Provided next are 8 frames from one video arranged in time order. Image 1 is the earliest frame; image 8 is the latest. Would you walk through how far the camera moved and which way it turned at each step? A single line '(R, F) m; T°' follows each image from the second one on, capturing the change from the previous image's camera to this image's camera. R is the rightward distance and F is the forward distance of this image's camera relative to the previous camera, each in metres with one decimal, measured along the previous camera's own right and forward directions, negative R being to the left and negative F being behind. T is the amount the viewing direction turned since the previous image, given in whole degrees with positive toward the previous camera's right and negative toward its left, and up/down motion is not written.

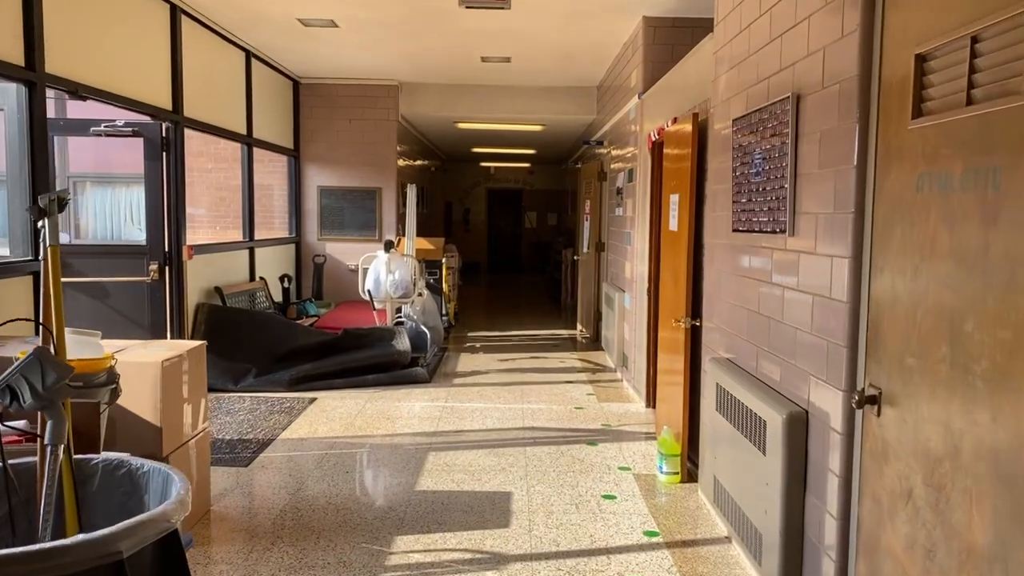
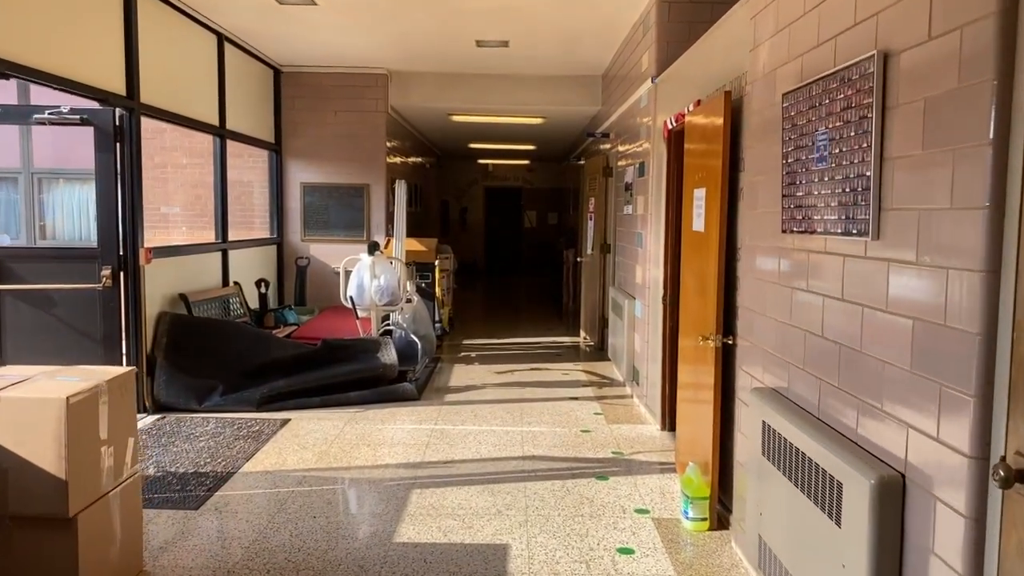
(0.0, +0.6) m; 0°
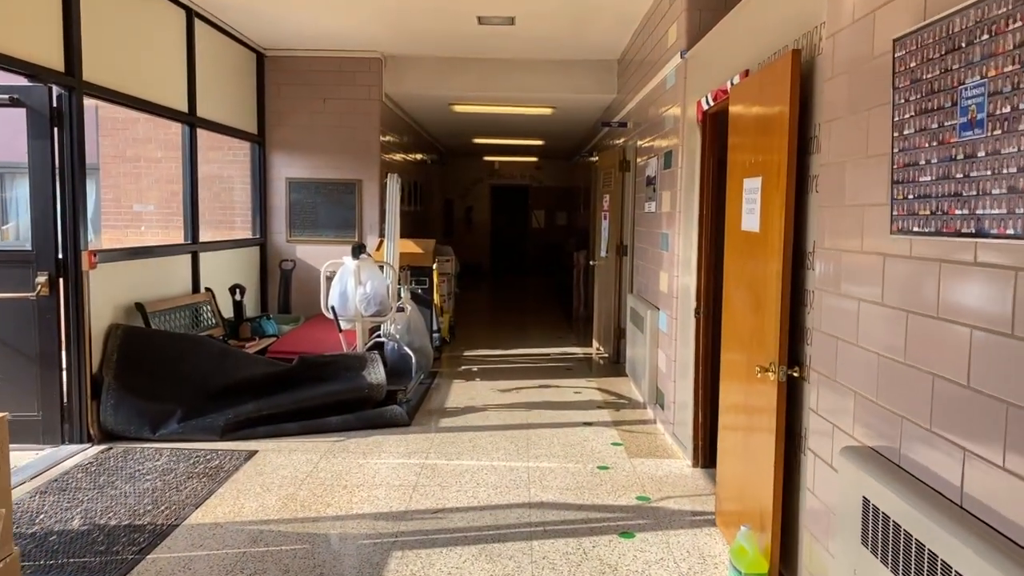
(0.0, +0.7) m; 0°
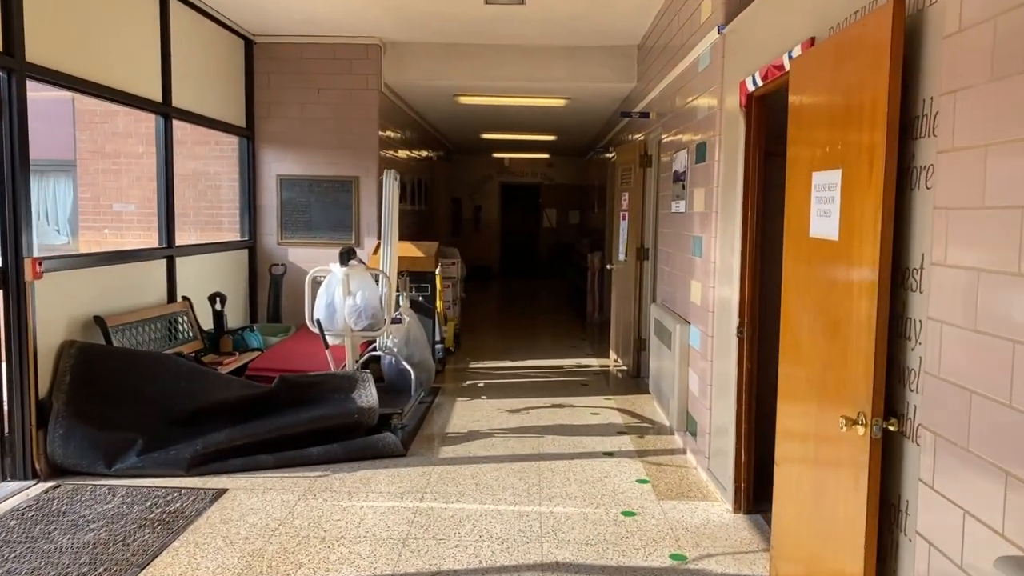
(0.0, +0.6) m; -1°
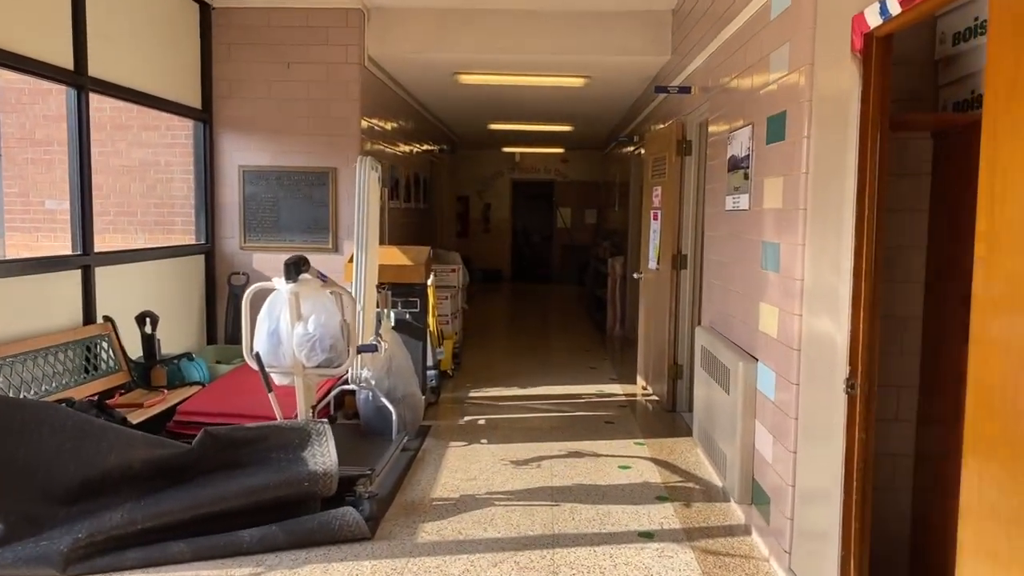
(0.0, +1.1) m; -1°
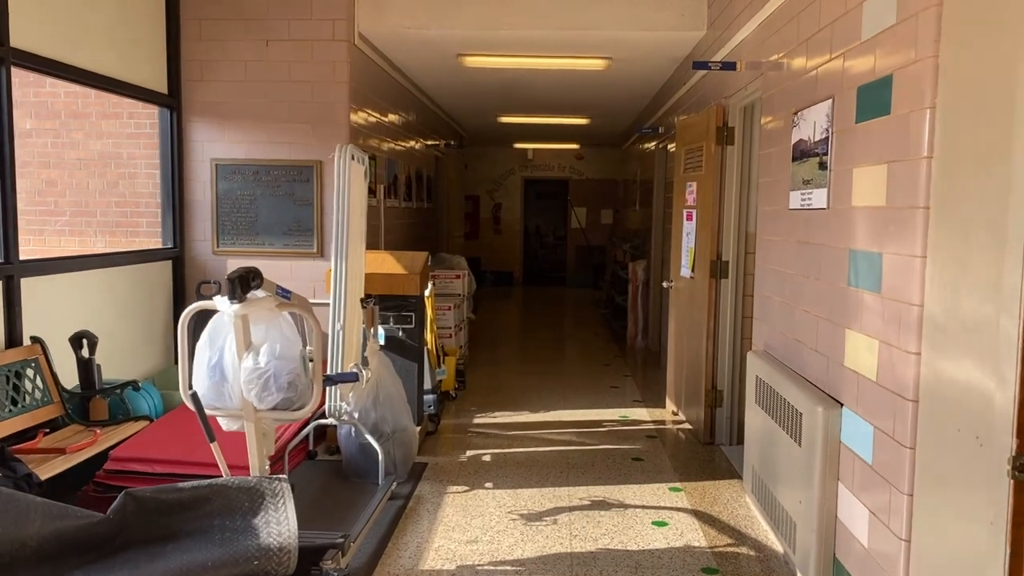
(0.0, +0.7) m; -1°
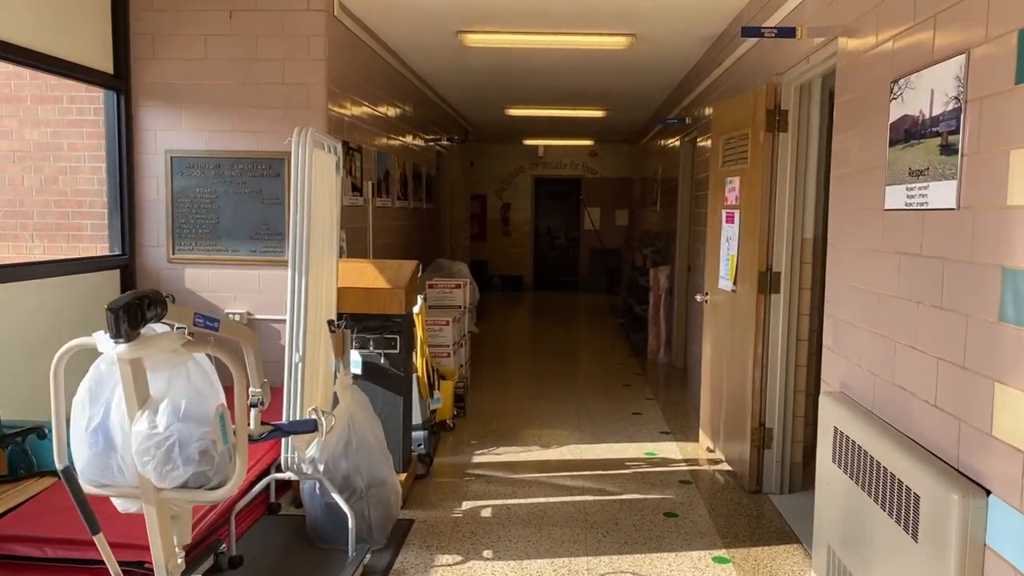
(0.0, +0.7) m; -1°
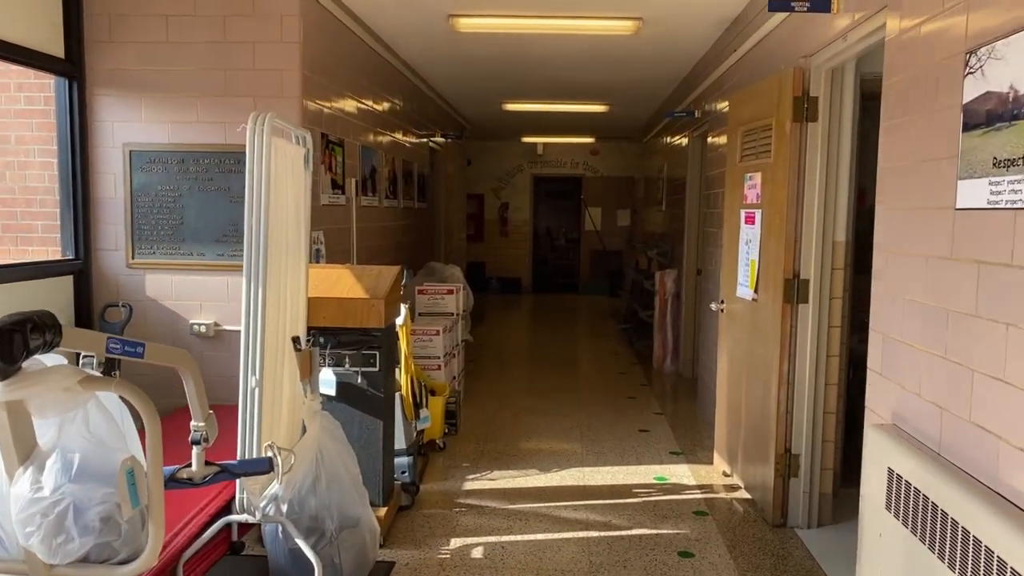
(0.0, +0.4) m; 0°
